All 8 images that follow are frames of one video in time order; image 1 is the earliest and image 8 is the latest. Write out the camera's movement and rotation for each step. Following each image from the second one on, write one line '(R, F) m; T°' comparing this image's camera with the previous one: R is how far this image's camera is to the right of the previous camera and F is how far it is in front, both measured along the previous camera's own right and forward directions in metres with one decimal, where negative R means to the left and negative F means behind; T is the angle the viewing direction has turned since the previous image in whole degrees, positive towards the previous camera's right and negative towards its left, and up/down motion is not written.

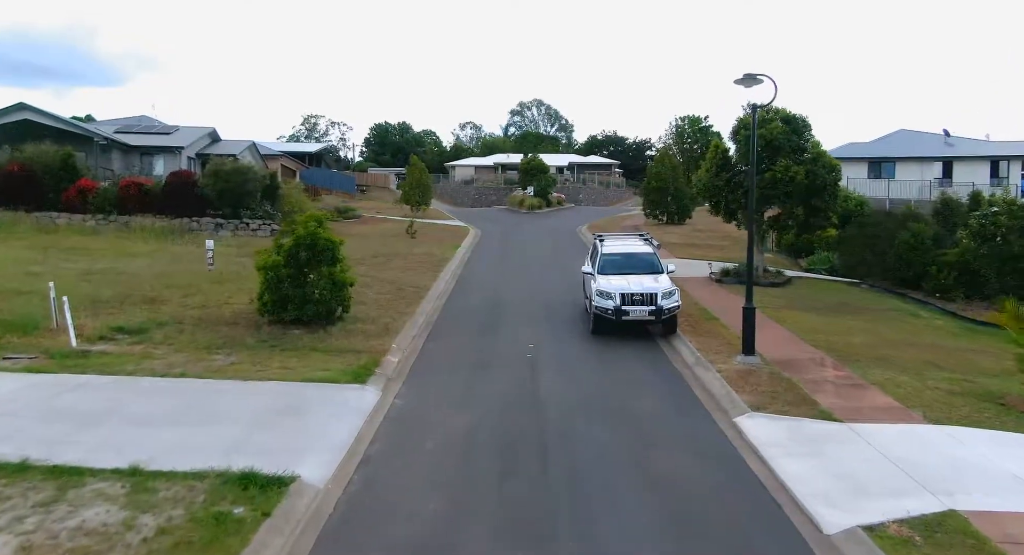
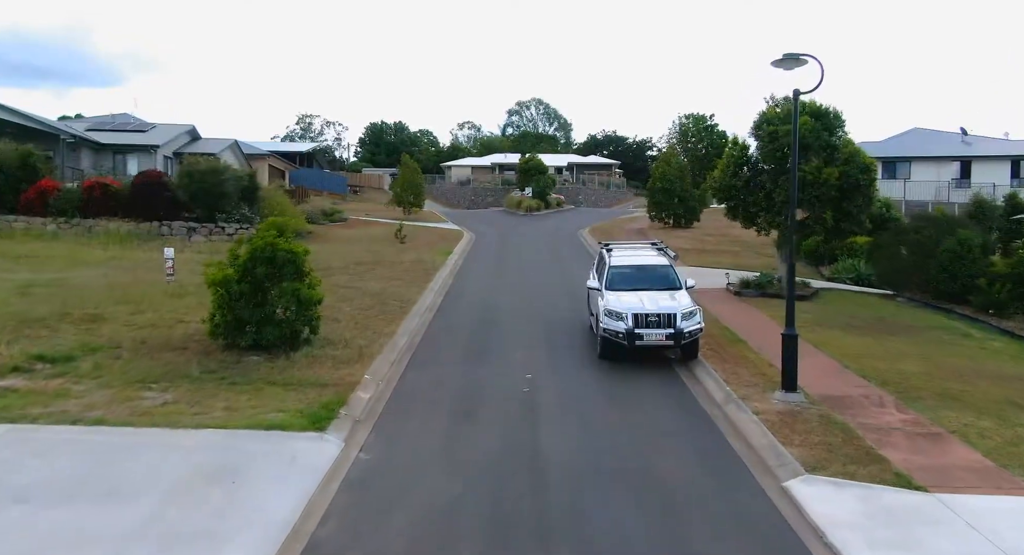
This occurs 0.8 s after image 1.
(+0.1, +2.1) m; 0°
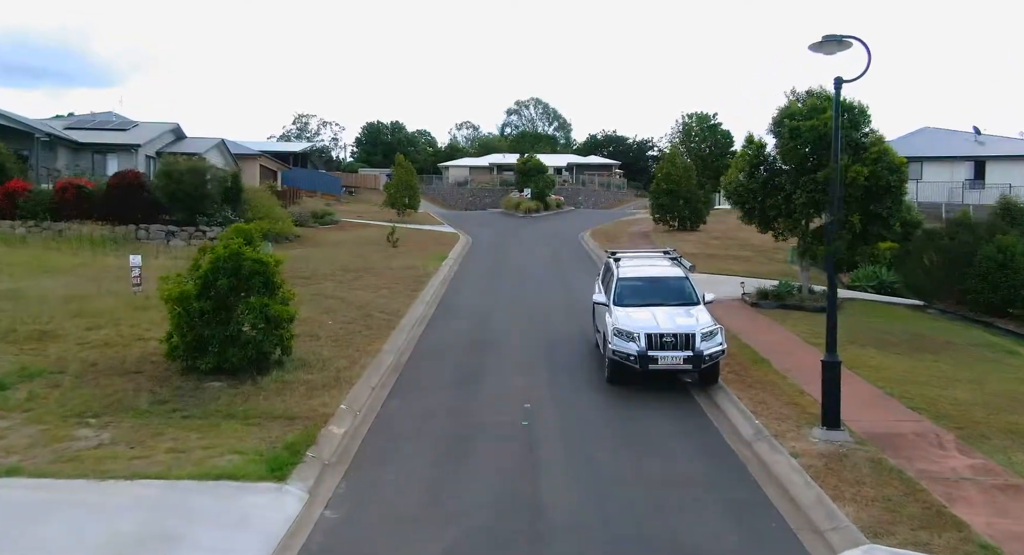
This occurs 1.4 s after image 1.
(0.0, +1.4) m; 0°
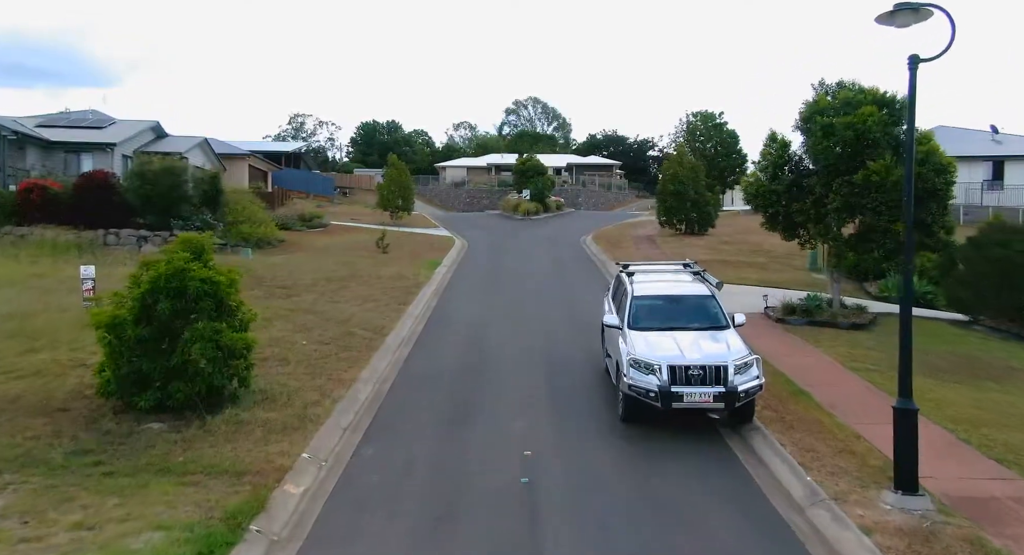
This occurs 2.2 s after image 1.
(0.0, +1.7) m; 0°
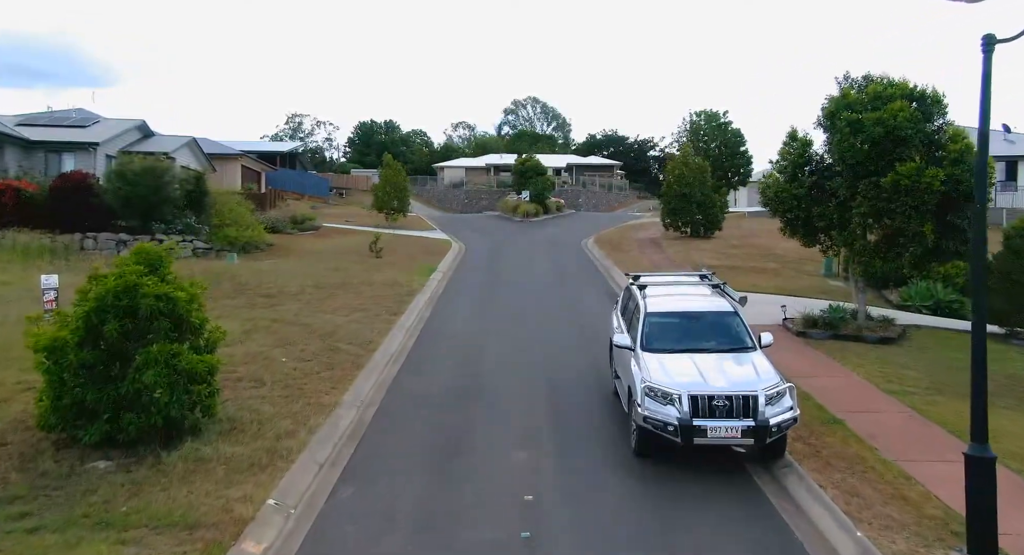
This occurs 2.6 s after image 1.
(0.0, +1.1) m; 0°
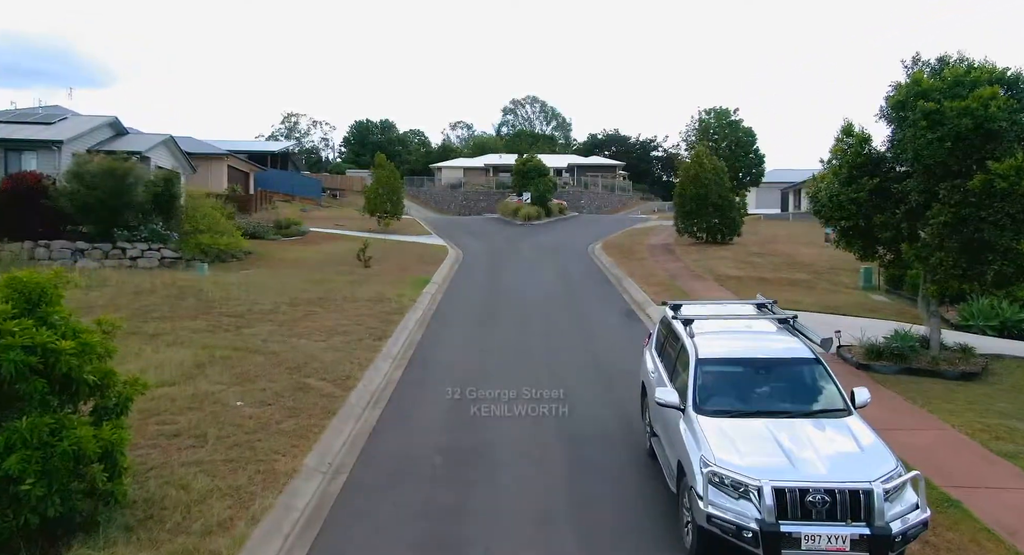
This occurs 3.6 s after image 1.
(-0.1, +2.3) m; 0°
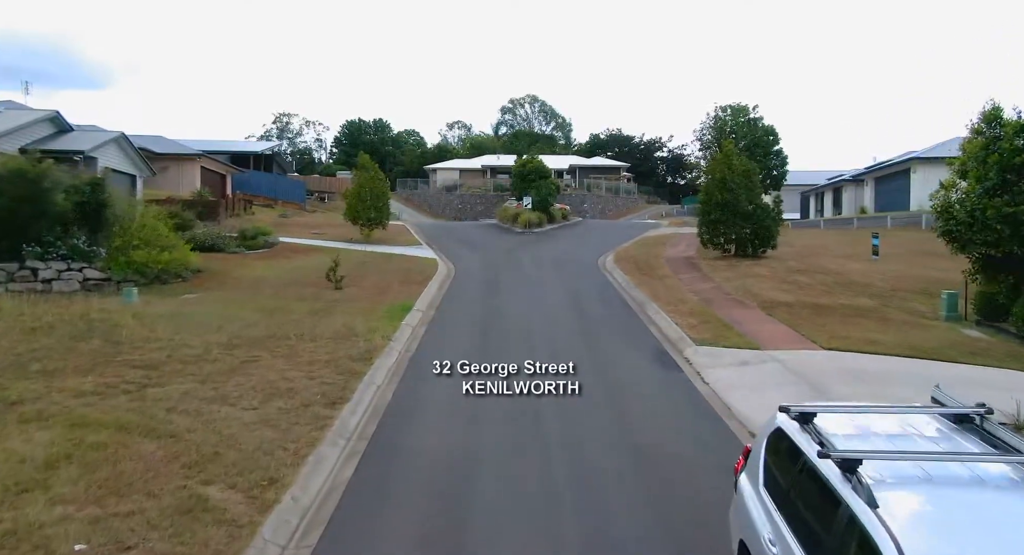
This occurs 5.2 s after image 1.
(0.0, +3.8) m; 0°
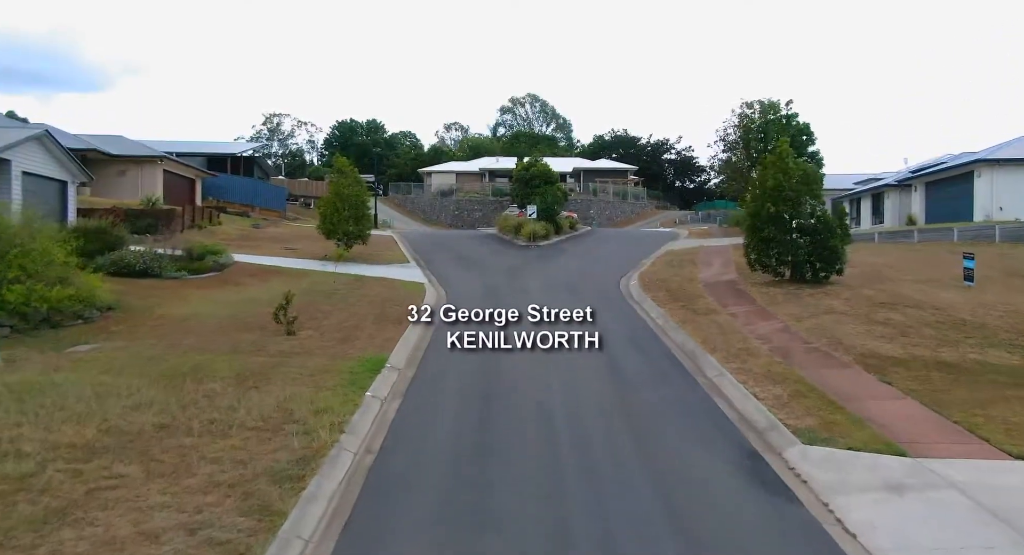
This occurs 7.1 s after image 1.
(-0.2, +4.6) m; 0°
